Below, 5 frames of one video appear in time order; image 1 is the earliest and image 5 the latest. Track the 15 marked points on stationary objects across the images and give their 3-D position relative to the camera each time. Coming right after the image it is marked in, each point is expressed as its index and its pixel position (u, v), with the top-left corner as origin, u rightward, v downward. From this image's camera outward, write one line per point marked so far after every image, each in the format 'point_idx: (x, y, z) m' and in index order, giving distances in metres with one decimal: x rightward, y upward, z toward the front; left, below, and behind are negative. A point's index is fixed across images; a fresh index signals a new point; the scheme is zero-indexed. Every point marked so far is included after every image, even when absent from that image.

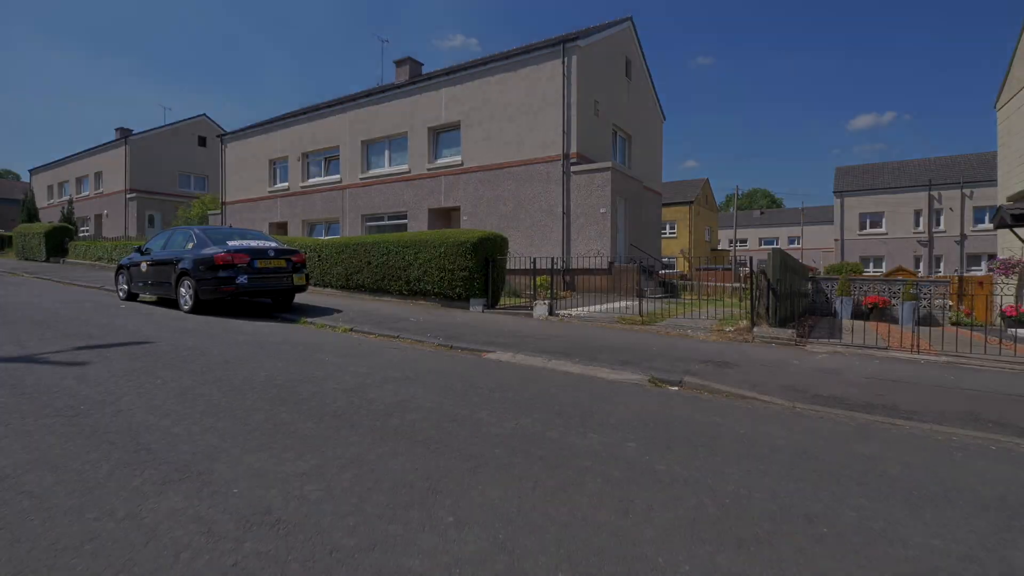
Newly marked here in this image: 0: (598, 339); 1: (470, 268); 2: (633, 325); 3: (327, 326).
0: (+1.1, -0.7, +7.5) m
1: (-0.8, +0.4, +10.5) m
2: (+1.8, -0.6, +8.8) m
3: (-2.8, -0.6, +8.7) m
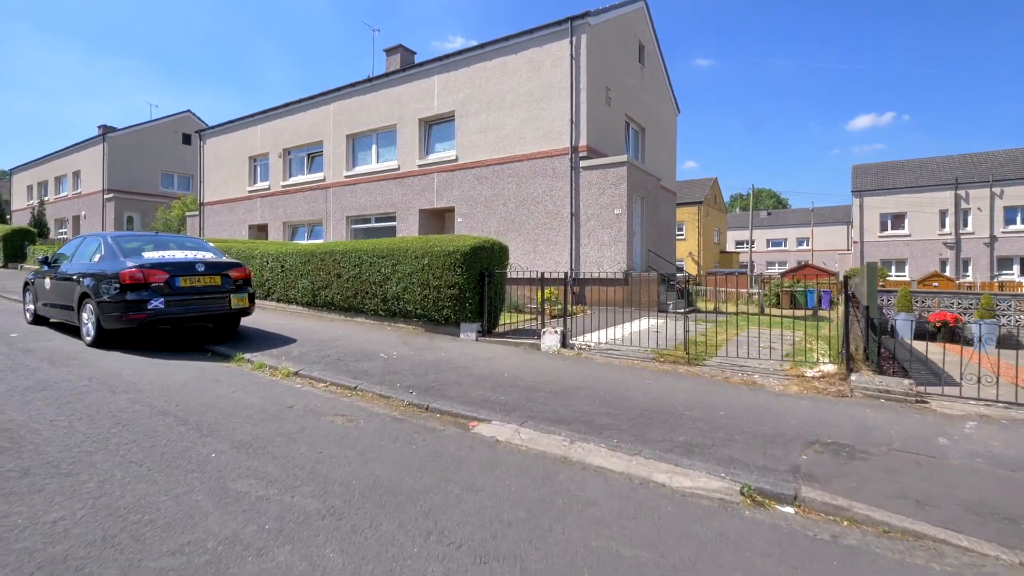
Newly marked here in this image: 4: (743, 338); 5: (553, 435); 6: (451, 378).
0: (+1.1, -1.0, +5.3) m
1: (-0.8, +0.1, +8.3) m
2: (+1.9, -0.9, +6.6) m
3: (-2.8, -0.9, +6.5) m
4: (+3.5, -0.8, +8.8) m
5: (+0.3, -1.1, +4.3) m
6: (-0.6, -0.9, +5.9) m
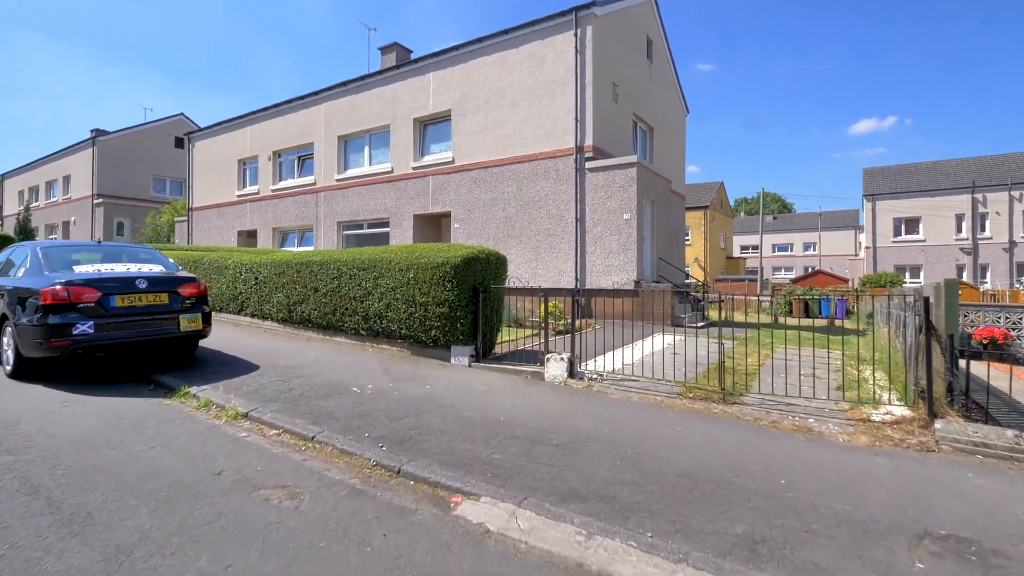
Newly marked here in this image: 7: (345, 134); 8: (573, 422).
0: (+1.1, -1.2, +4.2) m
1: (-0.8, -0.2, +7.2) m
2: (+1.8, -1.1, +5.4) m
3: (-2.8, -1.1, +5.4) m
4: (+3.5, -1.0, +7.6) m
5: (+0.3, -1.3, +3.1) m
6: (-0.6, -1.1, +4.8) m
7: (-5.5, +5.1, +19.3) m
8: (+0.5, -1.1, +4.8) m
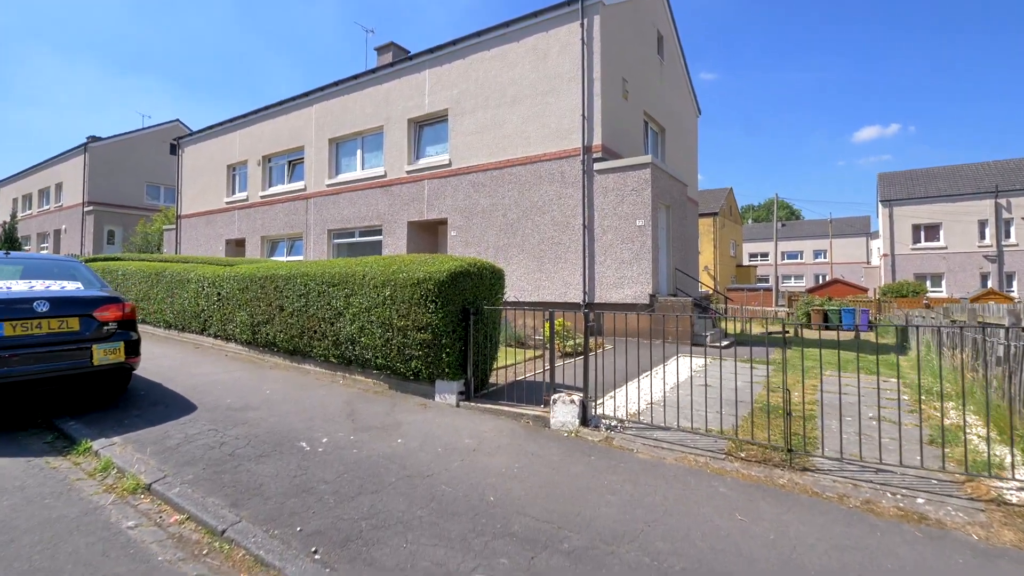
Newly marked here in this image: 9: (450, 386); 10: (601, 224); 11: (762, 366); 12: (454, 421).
0: (+1.1, -1.3, +2.8) m
1: (-0.8, -0.4, +5.8) m
2: (+1.8, -1.3, +4.1) m
3: (-2.8, -1.3, +4.1) m
4: (+3.4, -1.2, +6.3) m
5: (+0.2, -1.4, +1.8) m
6: (-0.7, -1.3, +3.5) m
7: (-5.5, +4.7, +18.1) m
8: (+0.5, -1.3, +3.5) m
9: (-0.6, -1.0, +5.9) m
10: (+1.9, +1.4, +12.4) m
11: (+3.6, -1.1, +8.4) m
12: (-0.5, -1.2, +5.3) m
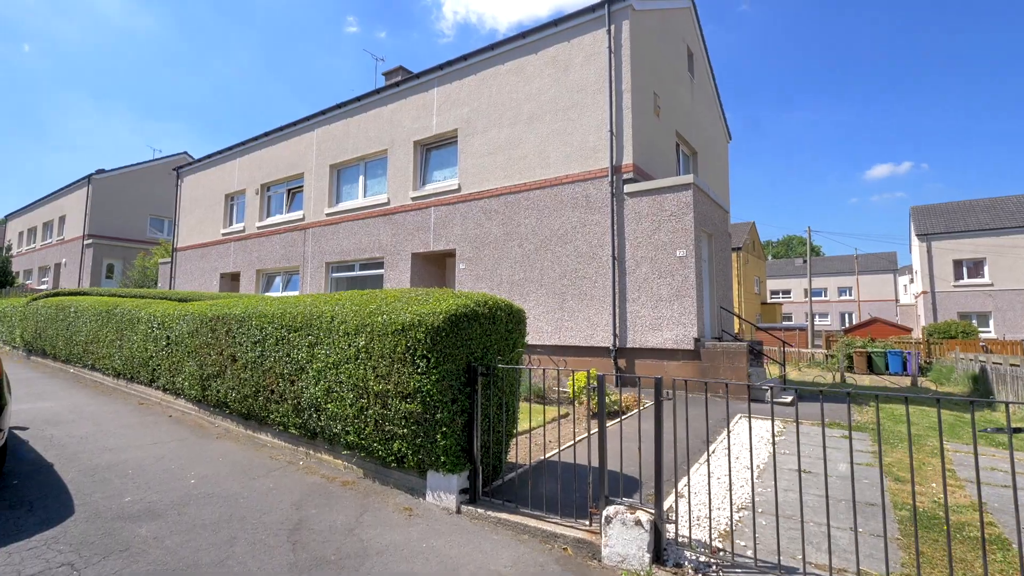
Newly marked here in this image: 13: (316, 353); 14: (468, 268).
0: (+1.2, -1.5, +0.9) m
1: (-0.6, -0.7, +4.0) m
2: (+1.9, -1.5, +2.2) m
3: (-2.7, -1.5, +2.3) m
4: (+3.6, -1.6, +4.3) m
5: (+0.3, -1.5, -0.1) m
6: (-0.5, -1.5, +1.6) m
7: (-5.0, +3.6, +16.7) m
8: (+0.6, -1.5, +1.6) m
9: (-0.4, -1.3, +4.1) m
10: (+2.2, +0.6, +10.6) m
11: (+3.8, -1.6, +6.5) m
12: (-0.4, -1.5, +3.4) m
13: (-1.6, -0.5, +4.8) m
14: (-1.0, +0.4, +12.8) m
